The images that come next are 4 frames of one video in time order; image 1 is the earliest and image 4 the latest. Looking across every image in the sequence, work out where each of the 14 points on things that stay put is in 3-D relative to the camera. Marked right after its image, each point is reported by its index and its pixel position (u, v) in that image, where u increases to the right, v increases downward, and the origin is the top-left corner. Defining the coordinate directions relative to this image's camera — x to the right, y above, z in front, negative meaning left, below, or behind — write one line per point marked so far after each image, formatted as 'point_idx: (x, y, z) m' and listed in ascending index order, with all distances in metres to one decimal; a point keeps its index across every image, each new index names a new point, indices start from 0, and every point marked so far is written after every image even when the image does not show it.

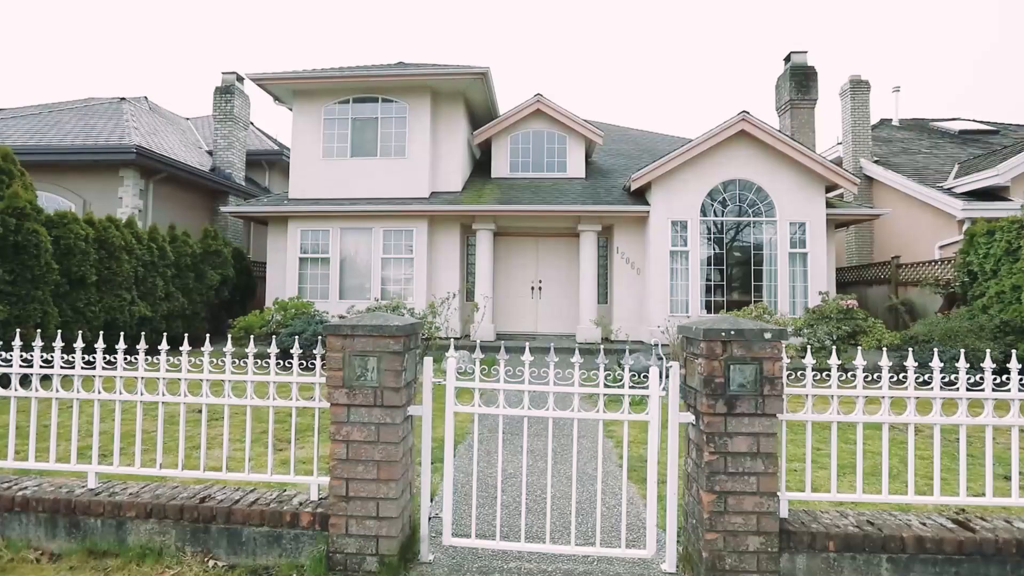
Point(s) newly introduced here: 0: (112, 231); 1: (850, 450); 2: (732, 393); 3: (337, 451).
0: (-7.0, +1.0, +9.1) m
1: (+3.0, -1.4, +4.6) m
2: (+1.2, -0.6, +2.7) m
3: (-1.0, -0.9, +2.9) m
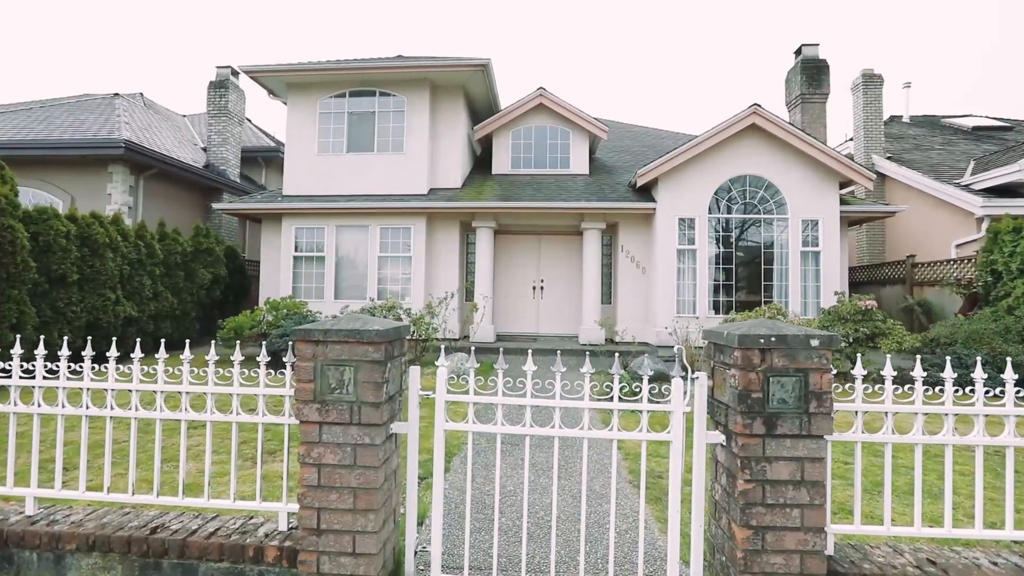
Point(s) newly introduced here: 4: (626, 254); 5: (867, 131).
0: (-7.0, +1.0, +8.7) m
1: (+3.0, -1.4, +4.2) m
2: (+1.2, -0.5, +2.3) m
3: (-1.0, -0.9, +2.5) m
4: (+2.5, +0.7, +11.2) m
5: (+9.9, +4.4, +14.5) m
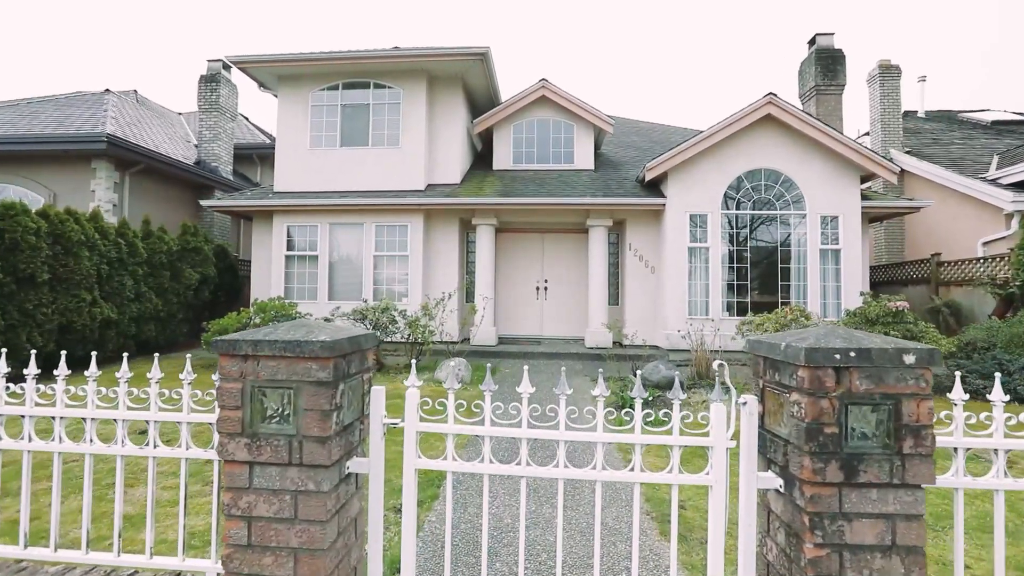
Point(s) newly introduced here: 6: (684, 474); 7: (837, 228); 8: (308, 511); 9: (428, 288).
0: (-7.0, +1.0, +8.2) m
1: (+3.0, -1.4, +3.6) m
2: (+1.1, -0.5, +1.7) m
3: (-1.0, -0.9, +1.9) m
4: (+2.5, +0.7, +10.6) m
5: (+10.0, +4.4, +13.8) m
6: (+0.7, -0.7, +2.0) m
7: (+6.2, +1.2, +9.9) m
8: (-0.7, -0.8, +1.9) m
9: (-1.8, 0.0, +10.9) m
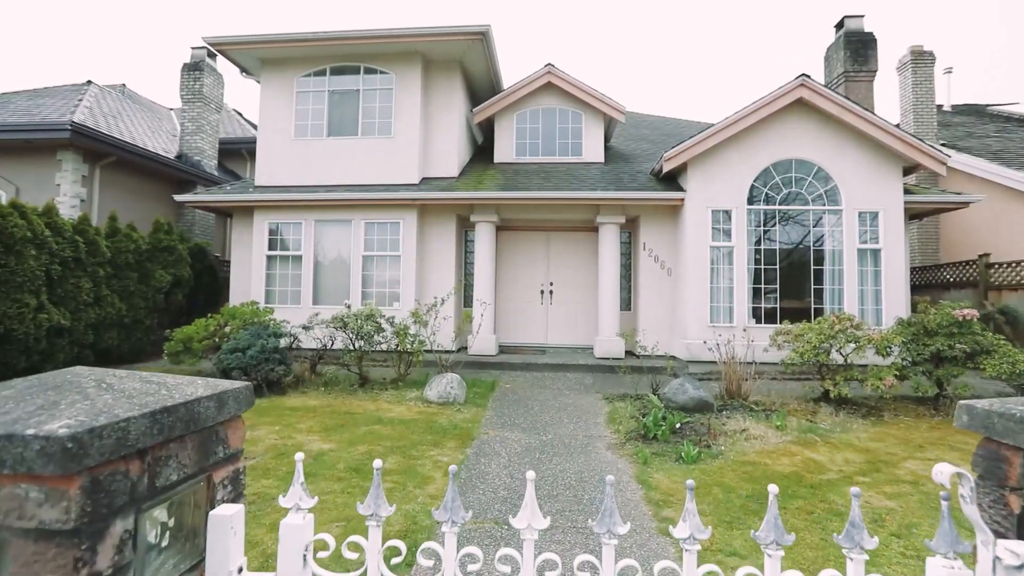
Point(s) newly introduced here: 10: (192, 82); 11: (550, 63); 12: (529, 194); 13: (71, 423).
0: (-7.0, +1.0, +7.2) m
1: (+3.0, -1.5, +2.5) m
2: (+1.1, -0.6, +0.6) m
3: (-1.0, -0.9, +0.8) m
4: (+2.5, +0.7, +9.5) m
5: (+10.0, +4.3, +12.7) m
6: (+0.6, -0.8, +1.0) m
7: (+6.3, +1.1, +8.8) m
8: (-0.8, -0.8, +0.8) m
9: (-1.7, -0.1, +9.9) m
10: (-8.3, +5.3, +13.3) m
11: (+0.8, +4.4, +10.0) m
12: (+0.3, +1.7, +9.0) m
13: (-0.7, -0.2, +0.8) m
